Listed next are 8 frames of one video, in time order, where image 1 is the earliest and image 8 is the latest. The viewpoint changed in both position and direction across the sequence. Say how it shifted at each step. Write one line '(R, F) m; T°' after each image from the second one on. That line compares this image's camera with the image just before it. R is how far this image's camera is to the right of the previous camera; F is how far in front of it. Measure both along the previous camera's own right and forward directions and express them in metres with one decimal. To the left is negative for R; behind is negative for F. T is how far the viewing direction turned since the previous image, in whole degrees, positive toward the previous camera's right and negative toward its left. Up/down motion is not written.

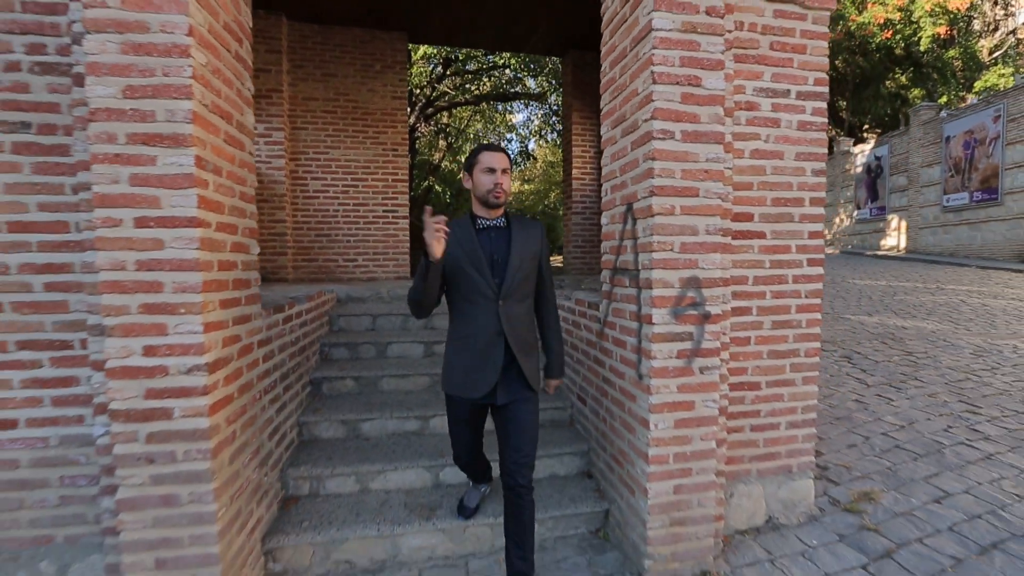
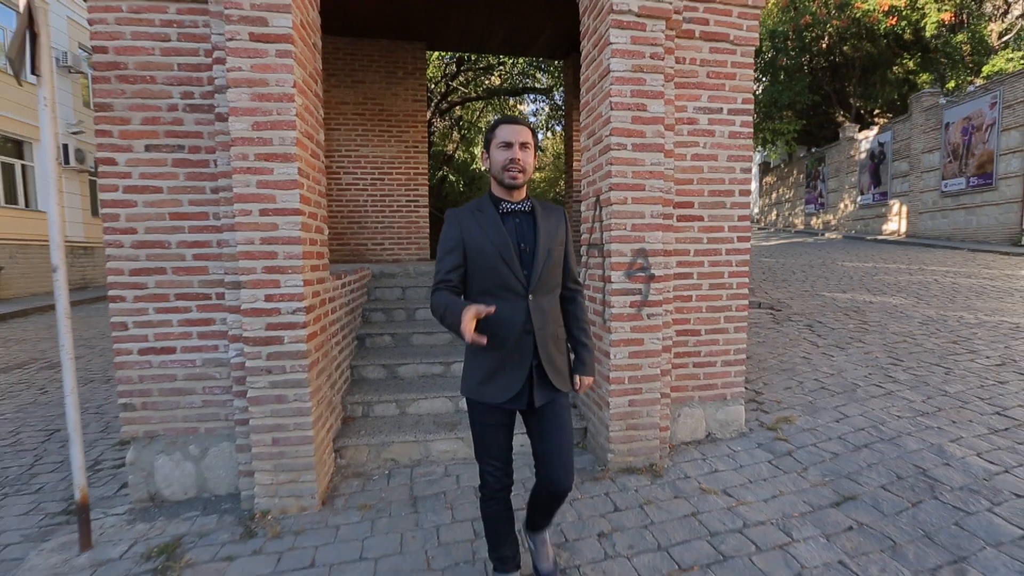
(+0.1, -0.9) m; -2°
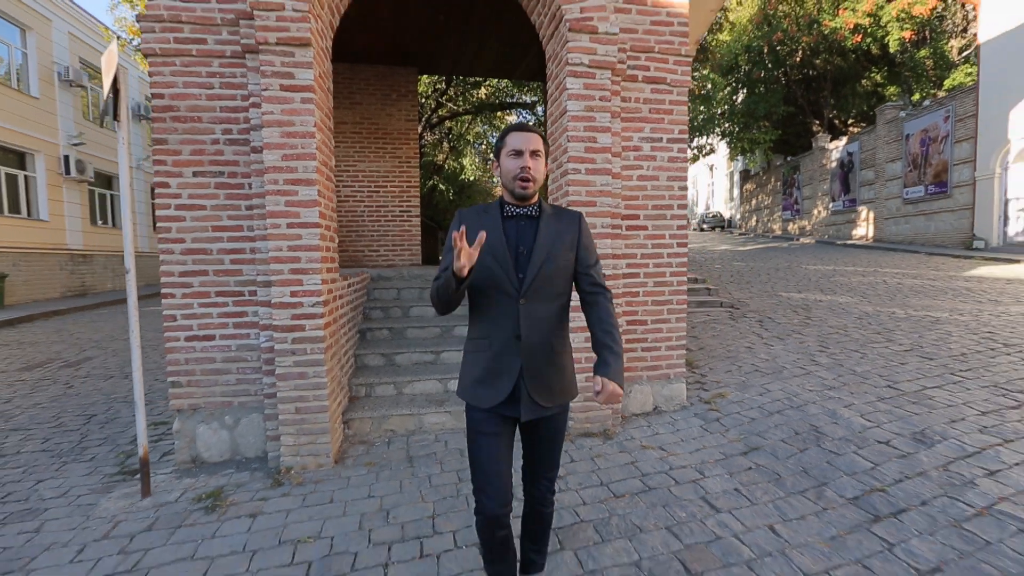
(+0.1, -0.8) m; +1°
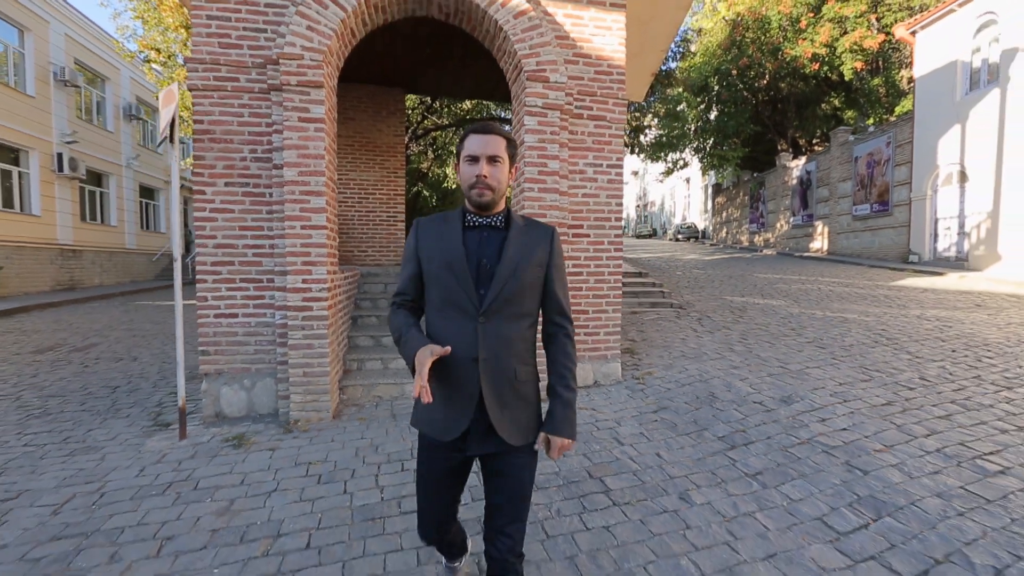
(+0.2, -1.0) m; +2°
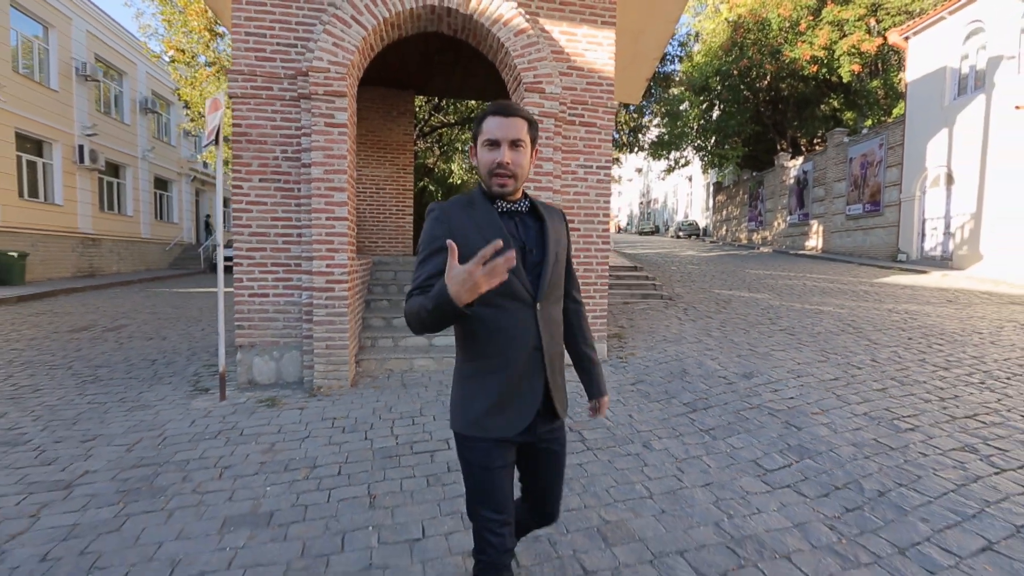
(+0.1, -0.7) m; 0°
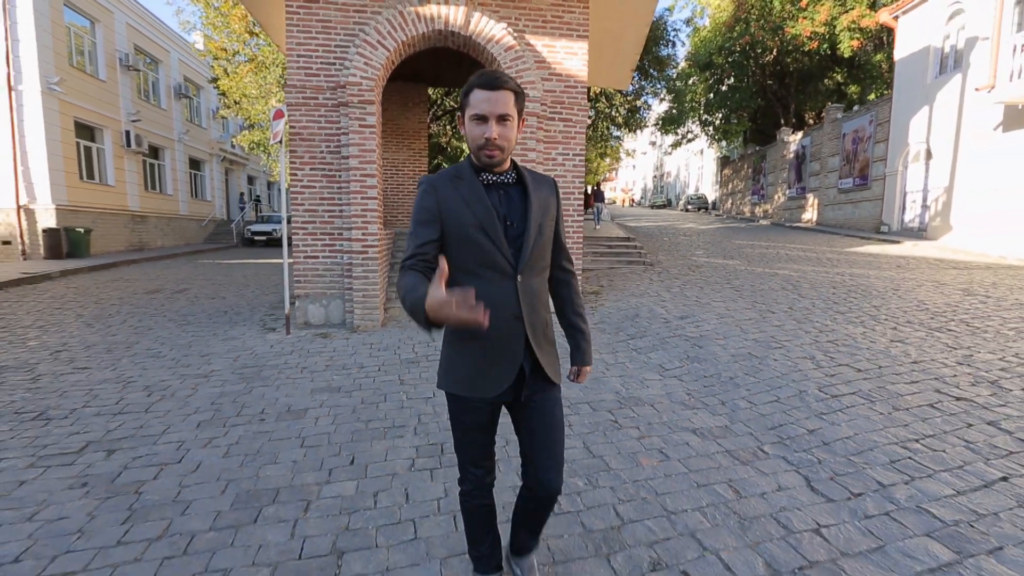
(+0.4, -1.6) m; -2°
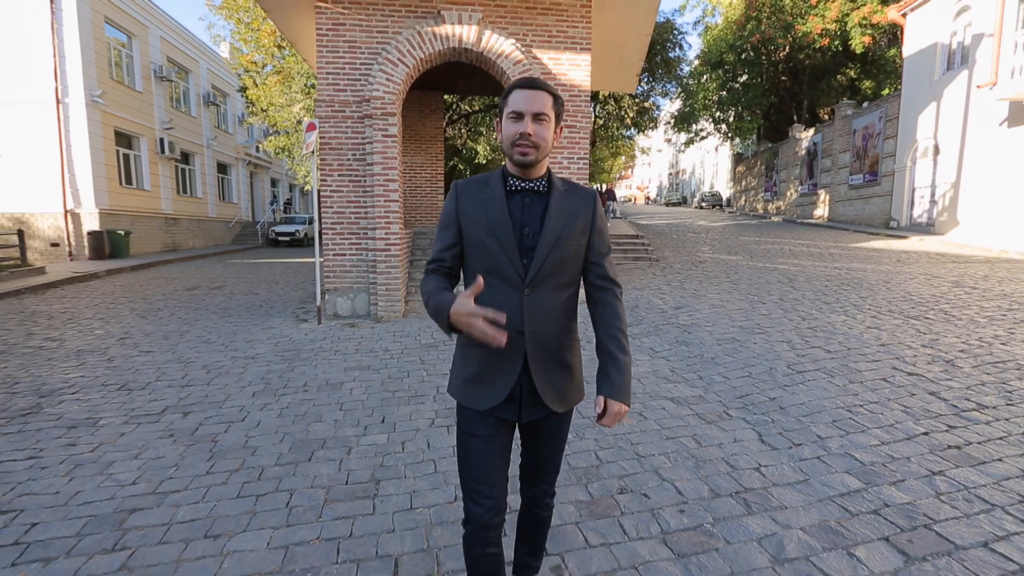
(+0.1, -0.7) m; -2°
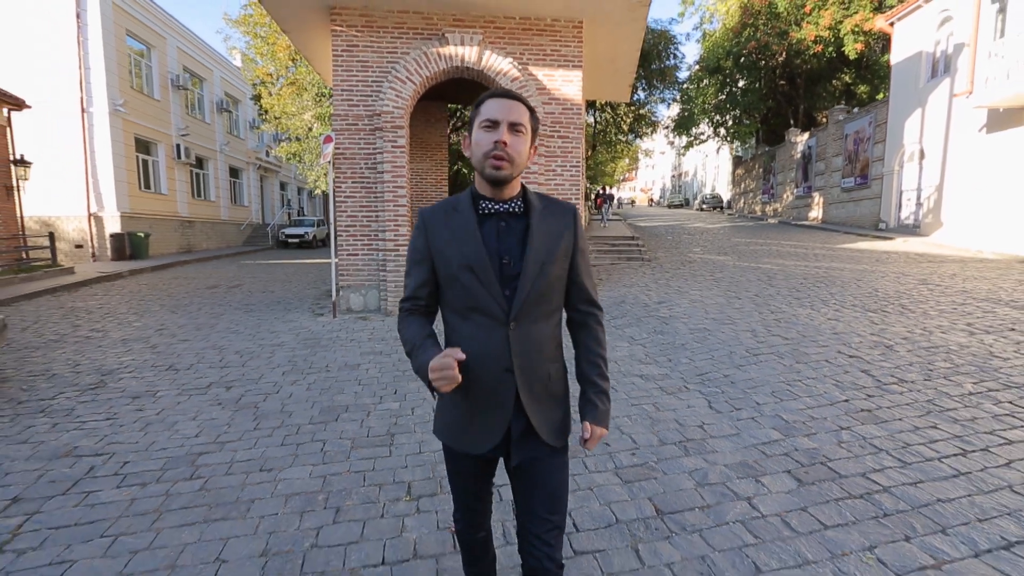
(+0.1, -0.7) m; -1°
